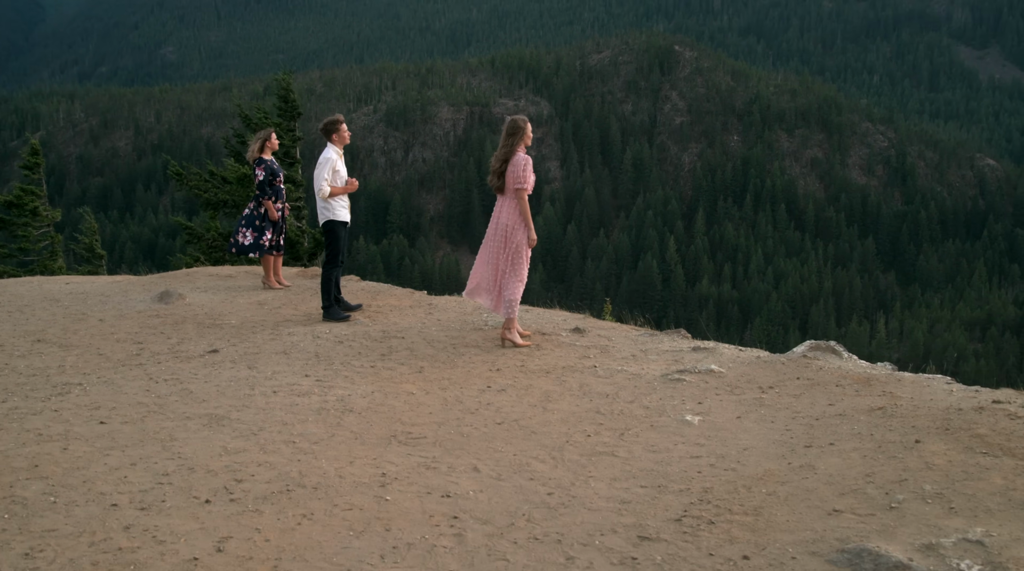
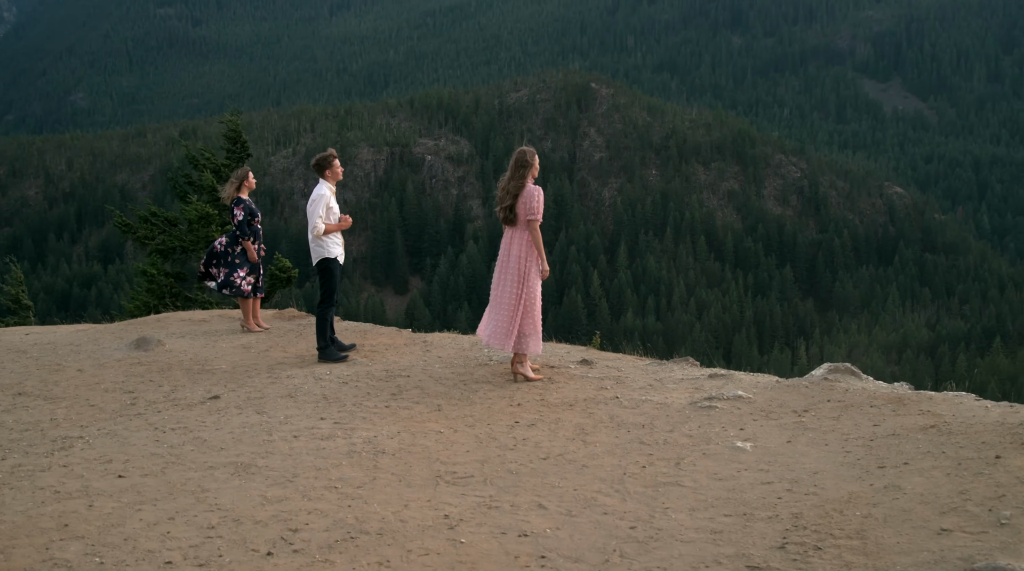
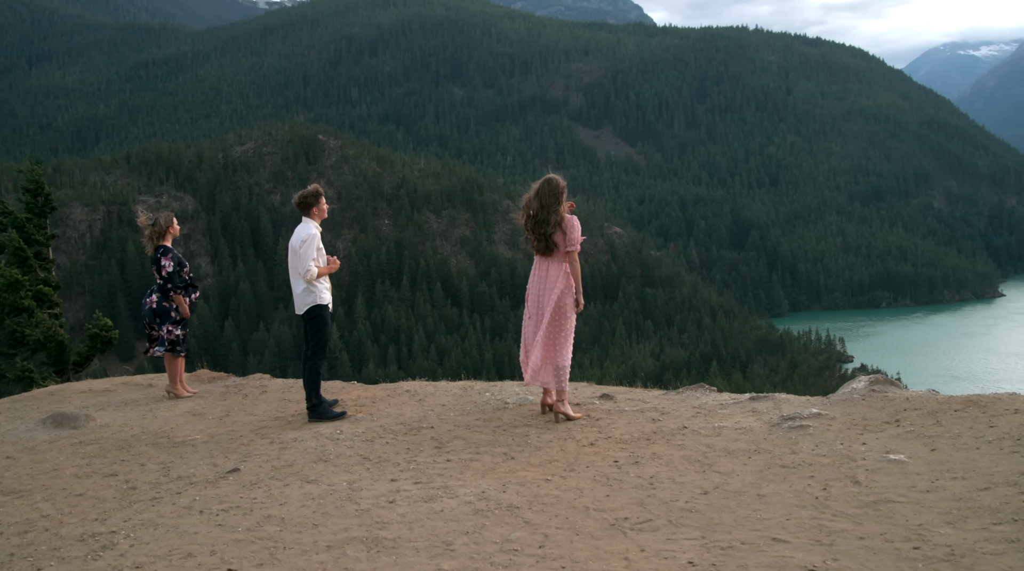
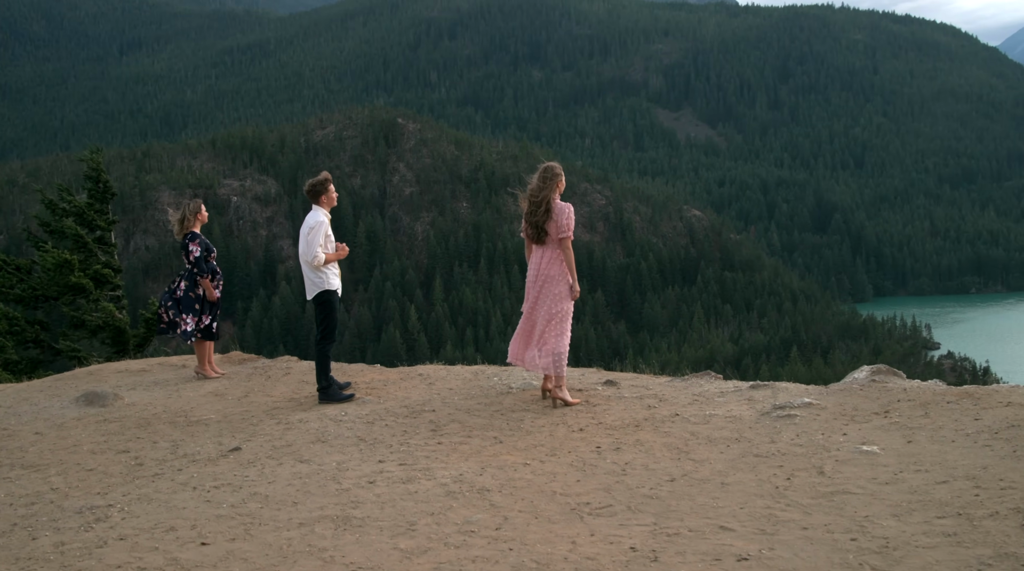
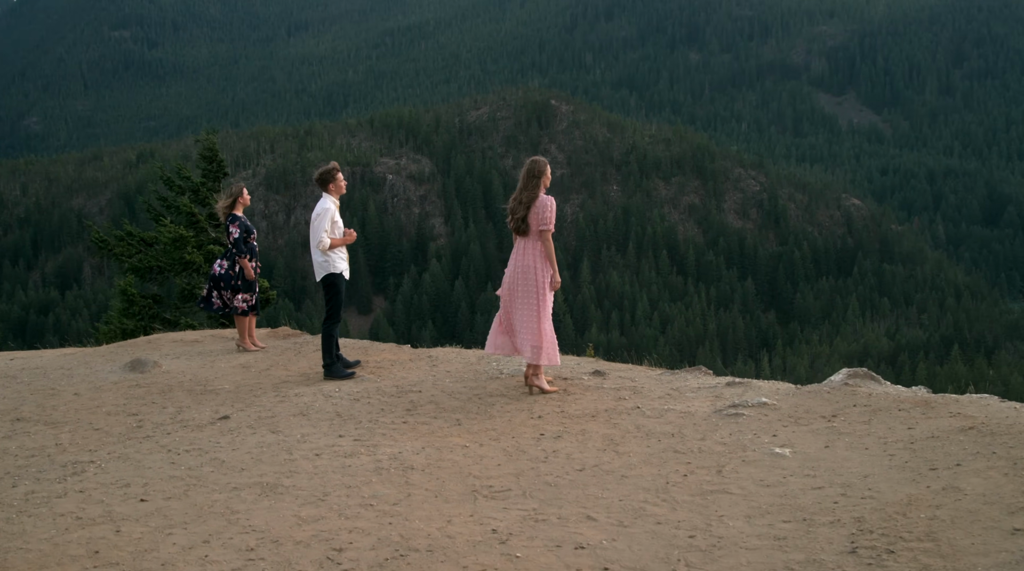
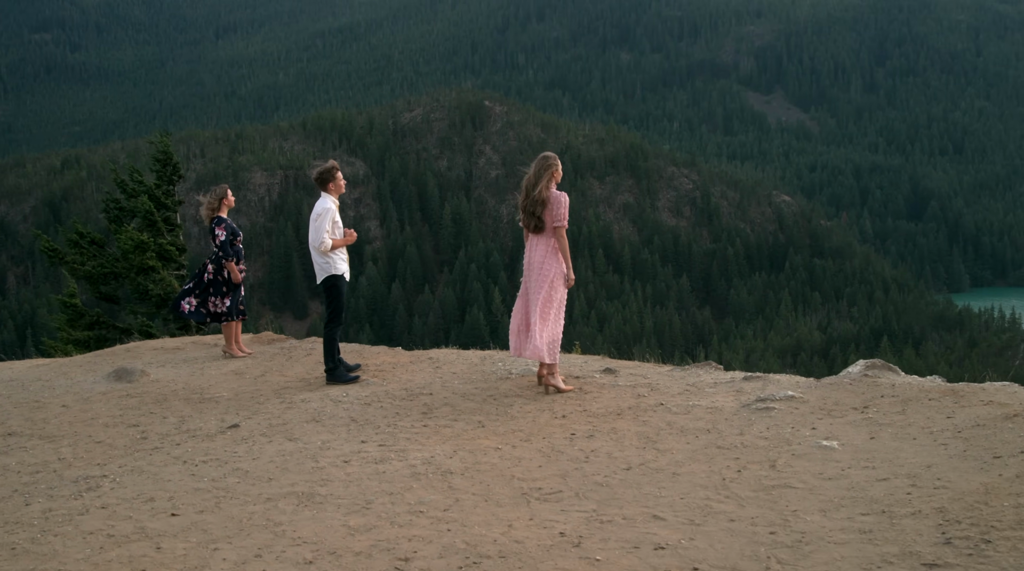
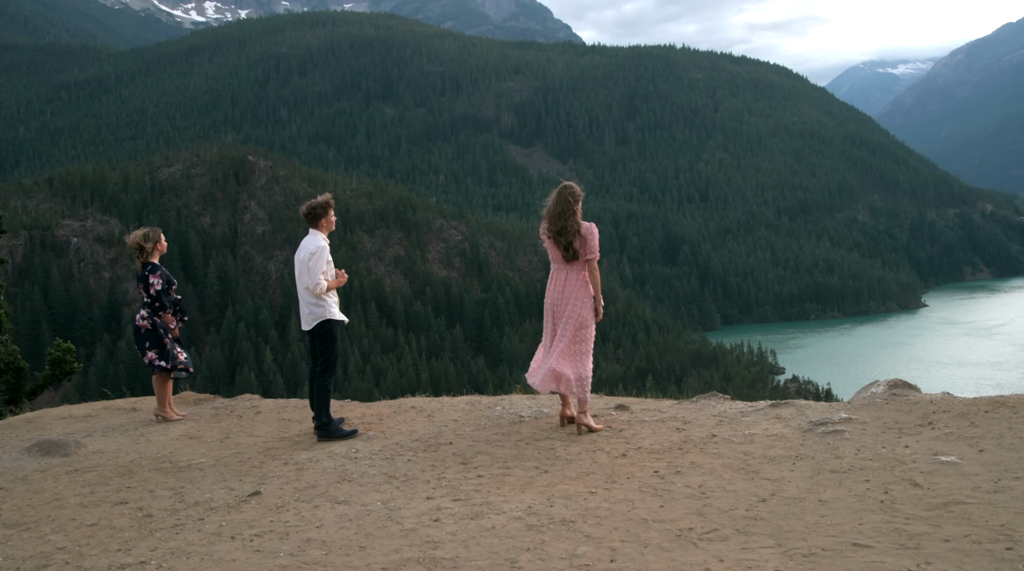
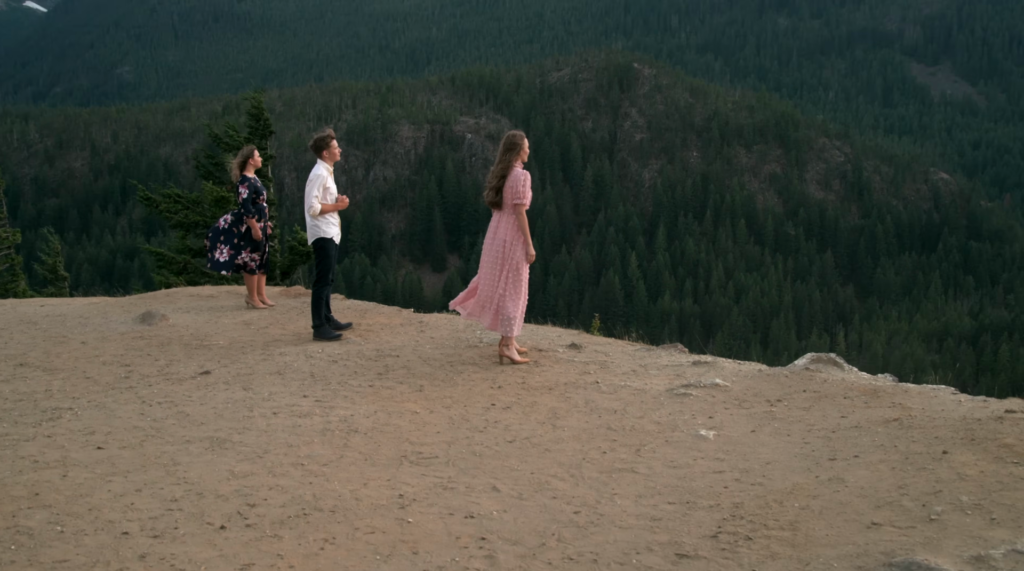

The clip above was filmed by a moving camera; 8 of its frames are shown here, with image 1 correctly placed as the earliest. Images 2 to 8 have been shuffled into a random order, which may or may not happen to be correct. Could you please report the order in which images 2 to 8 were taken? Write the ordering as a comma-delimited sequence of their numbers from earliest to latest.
8, 2, 5, 6, 4, 3, 7
